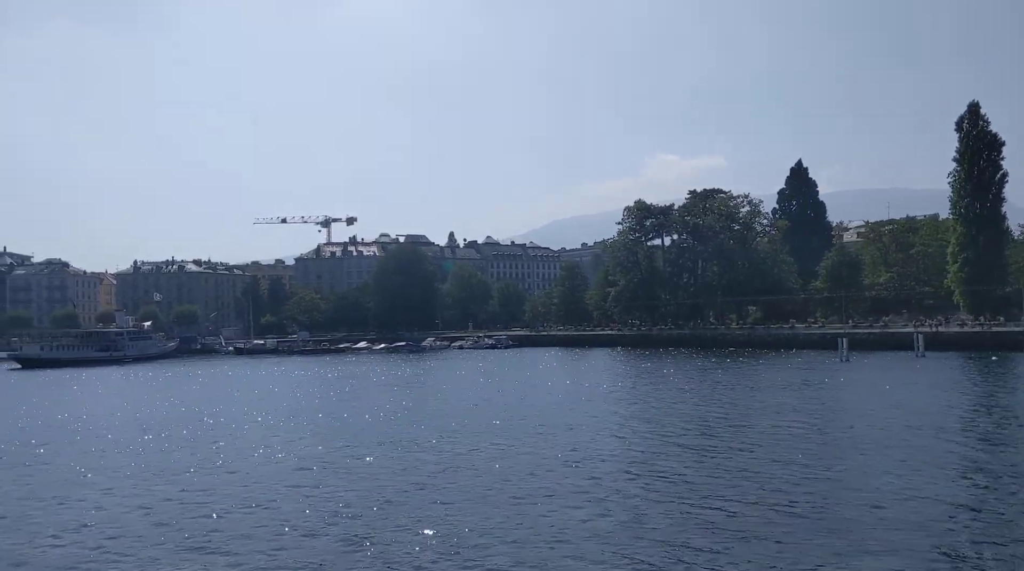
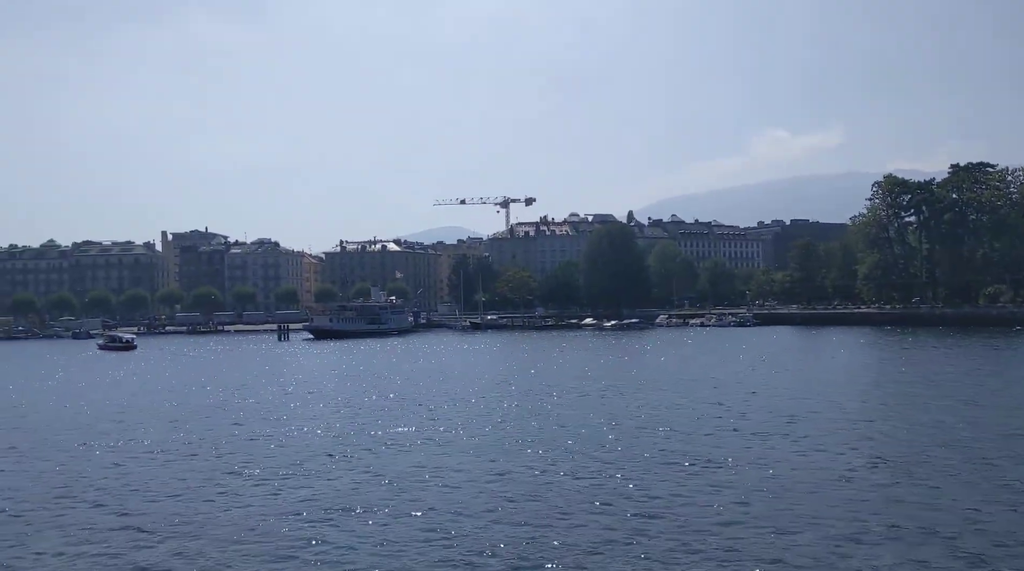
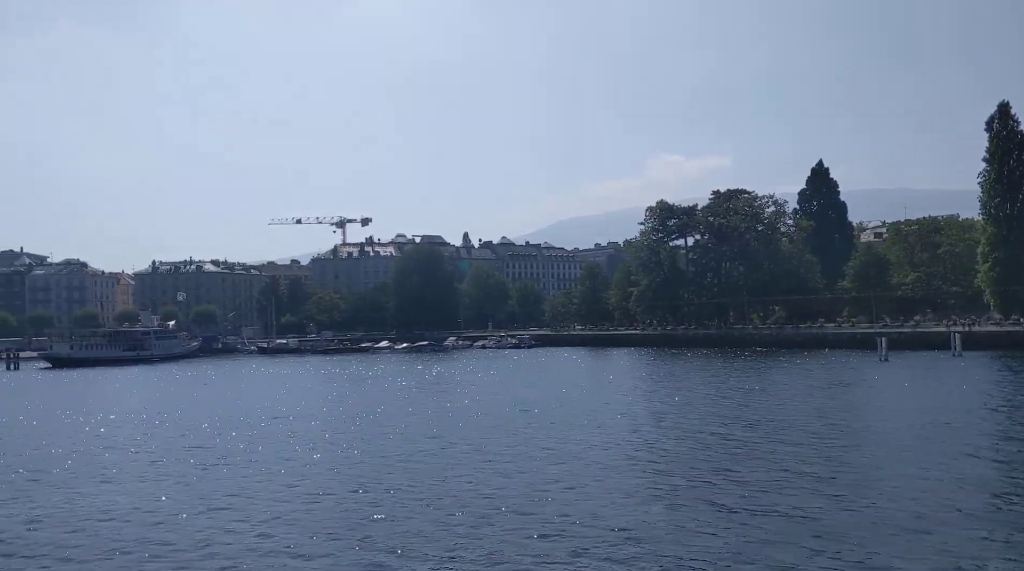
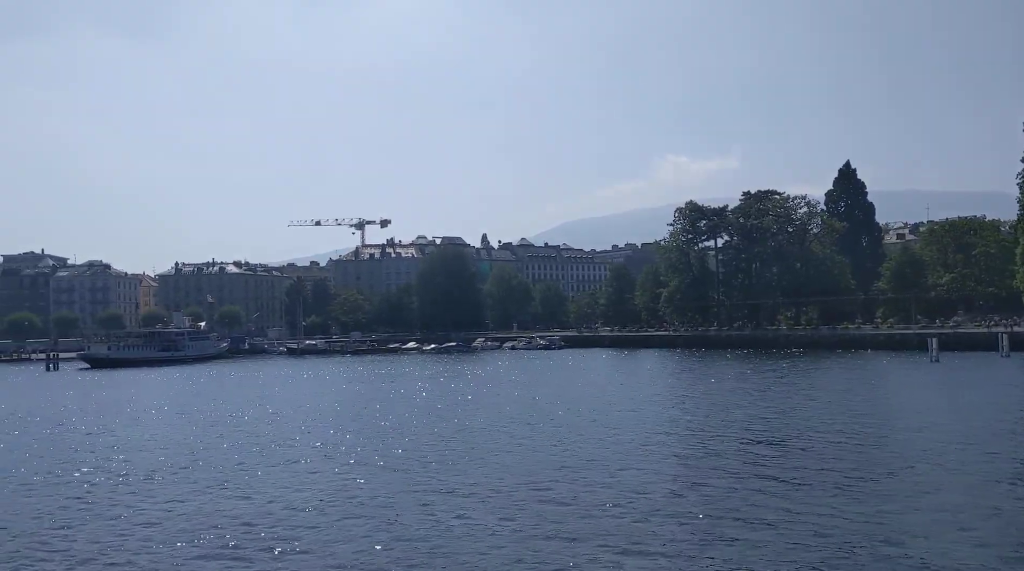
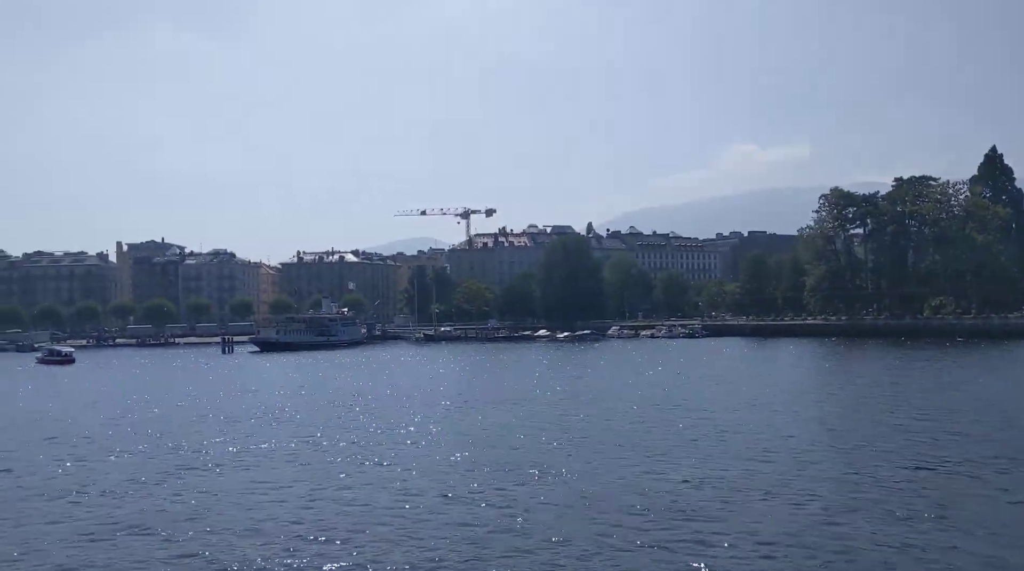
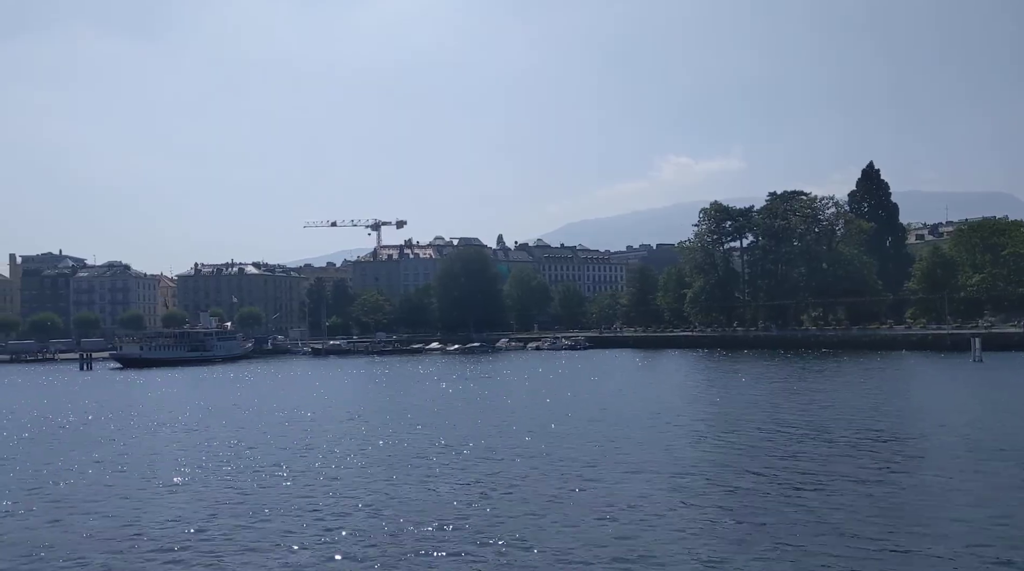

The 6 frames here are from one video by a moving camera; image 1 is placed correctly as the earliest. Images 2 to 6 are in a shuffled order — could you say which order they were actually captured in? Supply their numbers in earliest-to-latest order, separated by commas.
3, 4, 6, 5, 2
